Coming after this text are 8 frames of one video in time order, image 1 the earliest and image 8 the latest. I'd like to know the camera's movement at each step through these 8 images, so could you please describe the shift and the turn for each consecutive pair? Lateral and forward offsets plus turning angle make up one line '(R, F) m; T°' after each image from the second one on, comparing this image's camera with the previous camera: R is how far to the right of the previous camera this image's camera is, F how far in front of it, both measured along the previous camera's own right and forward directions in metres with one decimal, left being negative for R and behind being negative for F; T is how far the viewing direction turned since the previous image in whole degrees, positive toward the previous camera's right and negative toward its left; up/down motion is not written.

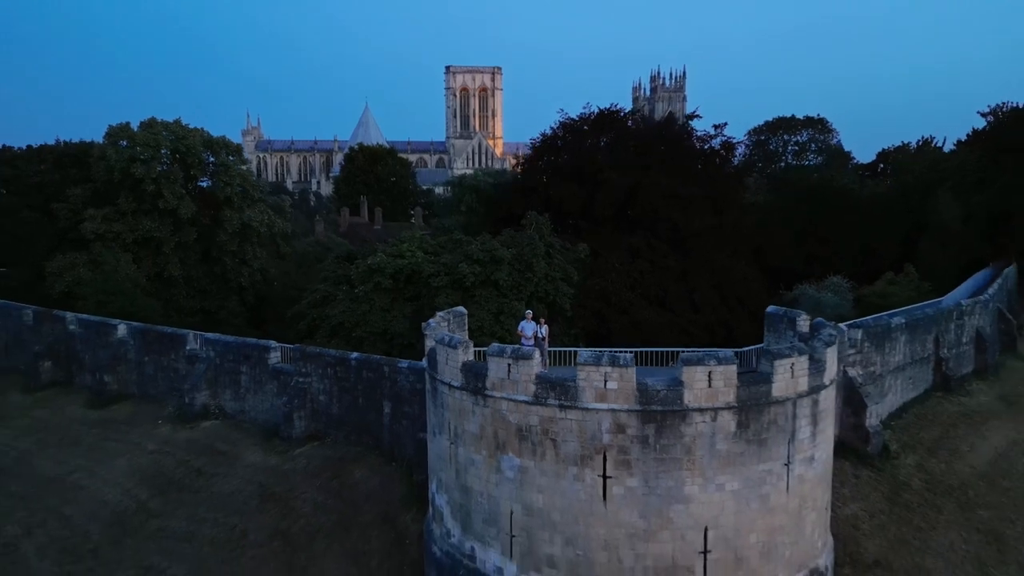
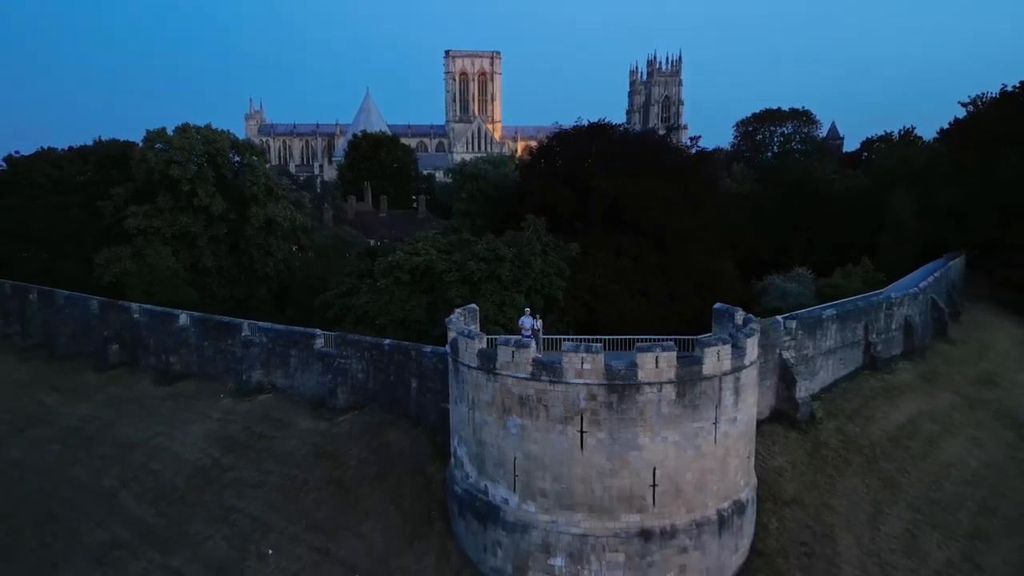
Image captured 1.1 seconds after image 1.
(-0.1, -2.5) m; 0°
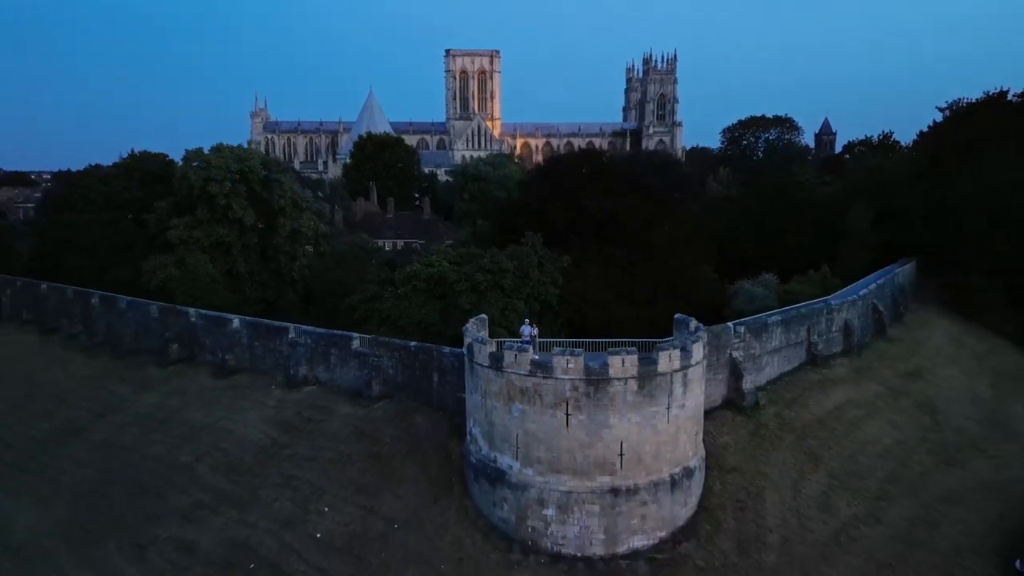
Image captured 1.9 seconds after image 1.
(-0.1, -3.1) m; 0°
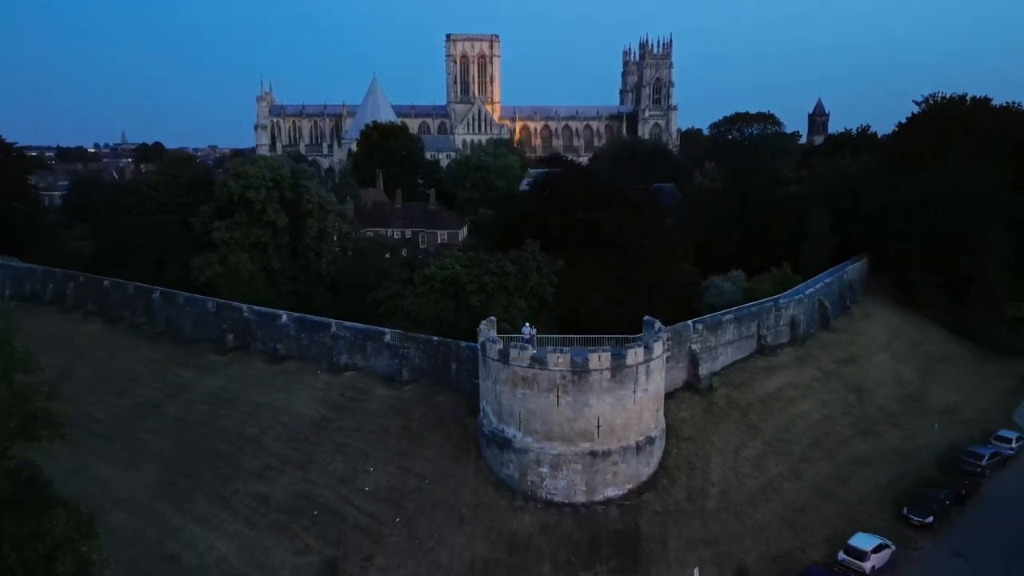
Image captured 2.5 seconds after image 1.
(-0.1, -3.9) m; 0°
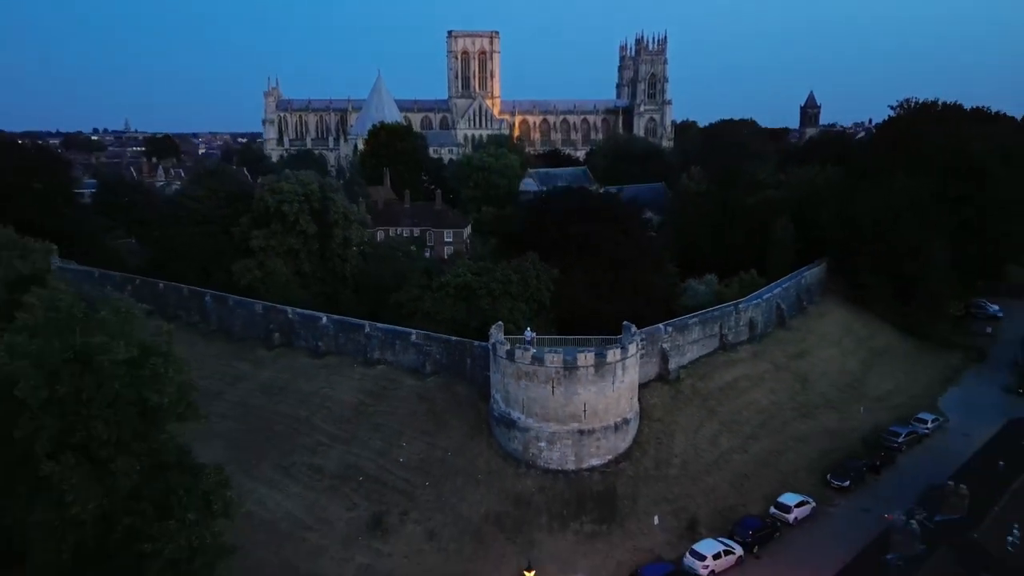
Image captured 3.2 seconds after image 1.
(-0.2, -4.4) m; 0°
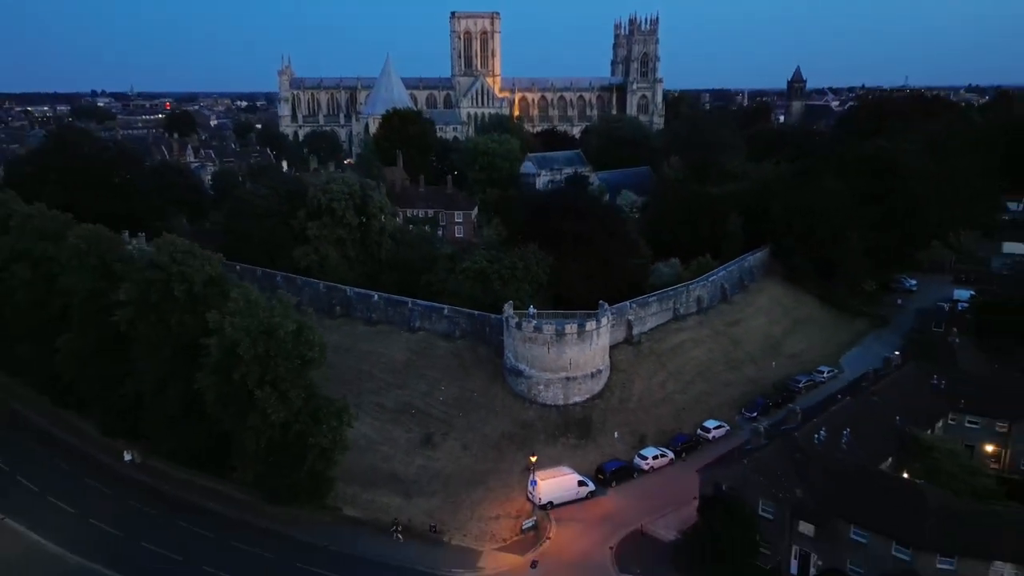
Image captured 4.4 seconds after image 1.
(-0.4, -8.9) m; 0°
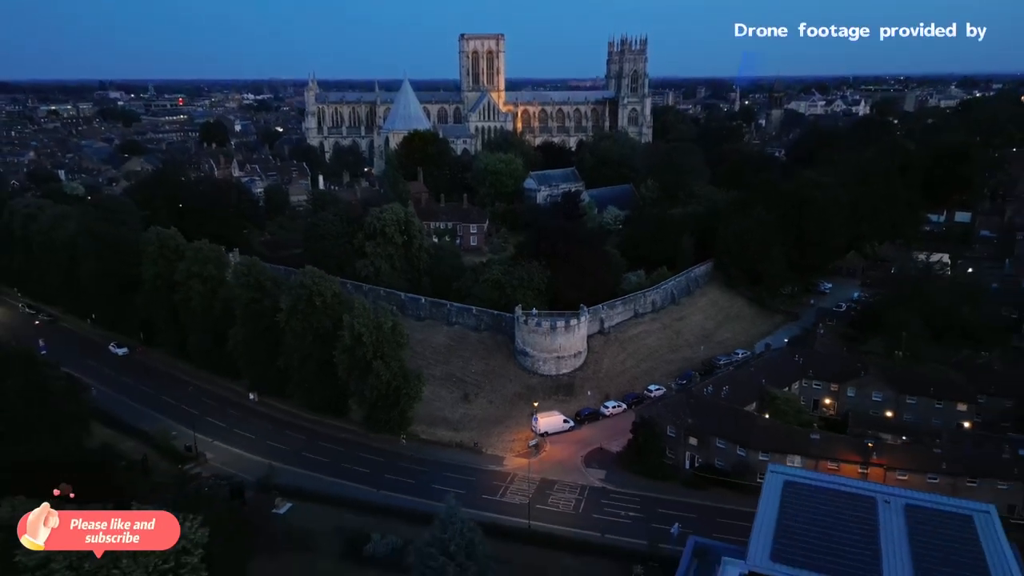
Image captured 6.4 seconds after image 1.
(-0.6, -14.8) m; 0°
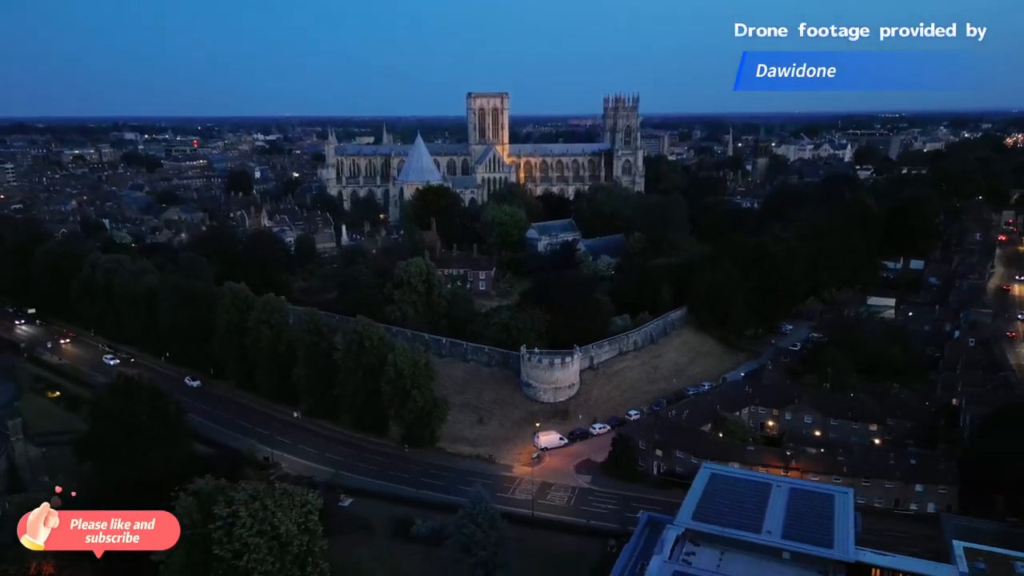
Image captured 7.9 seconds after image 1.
(-0.3, -10.8) m; 0°
